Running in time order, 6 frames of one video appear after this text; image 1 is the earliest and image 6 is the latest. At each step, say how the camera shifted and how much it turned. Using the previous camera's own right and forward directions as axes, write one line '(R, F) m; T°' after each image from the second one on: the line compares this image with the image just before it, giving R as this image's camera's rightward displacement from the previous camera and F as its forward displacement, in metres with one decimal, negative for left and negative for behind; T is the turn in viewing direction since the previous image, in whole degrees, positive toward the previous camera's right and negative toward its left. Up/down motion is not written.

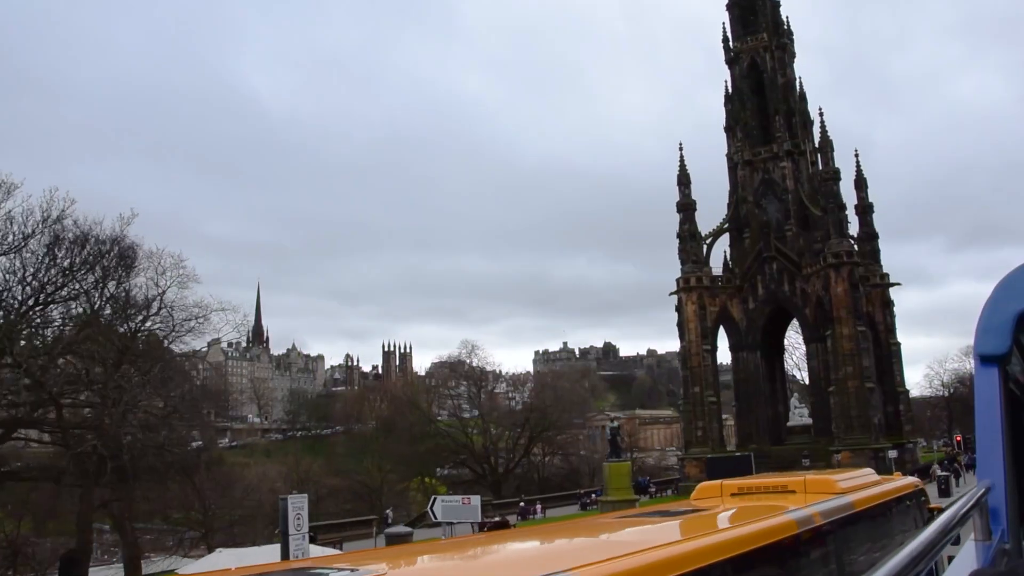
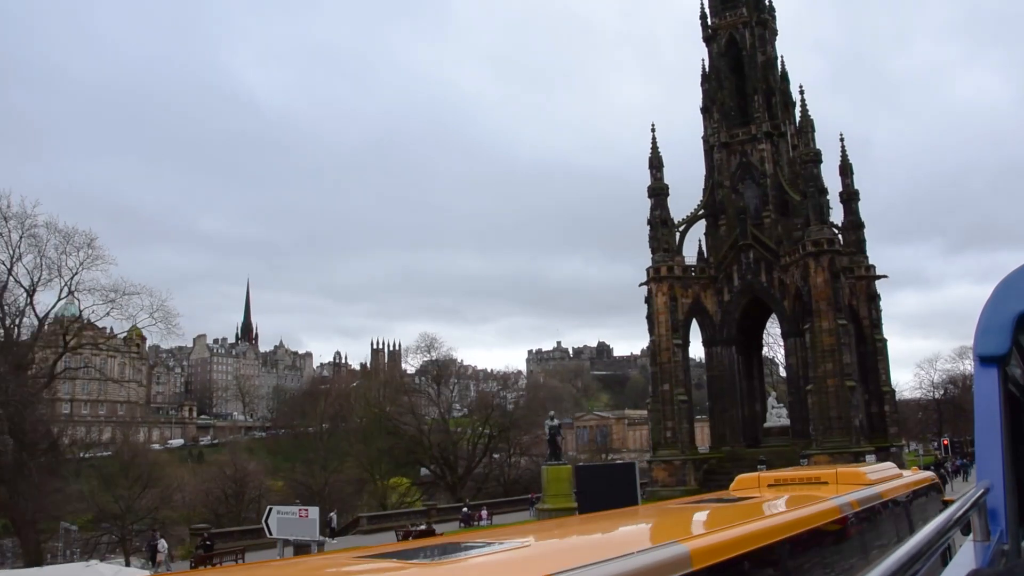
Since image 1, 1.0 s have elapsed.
(+0.3, +0.4) m; 0°
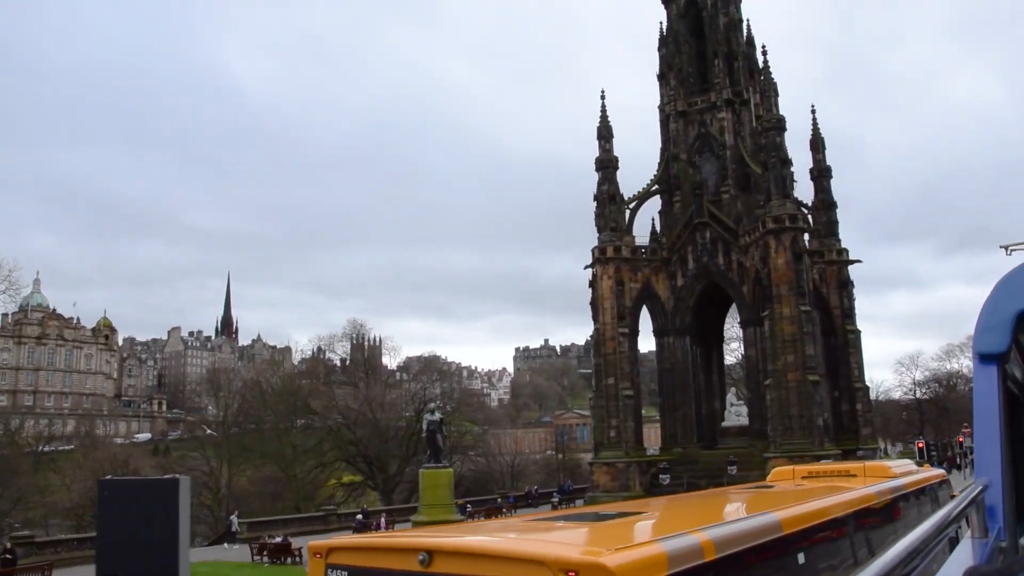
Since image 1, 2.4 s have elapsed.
(+0.4, +0.6) m; 0°
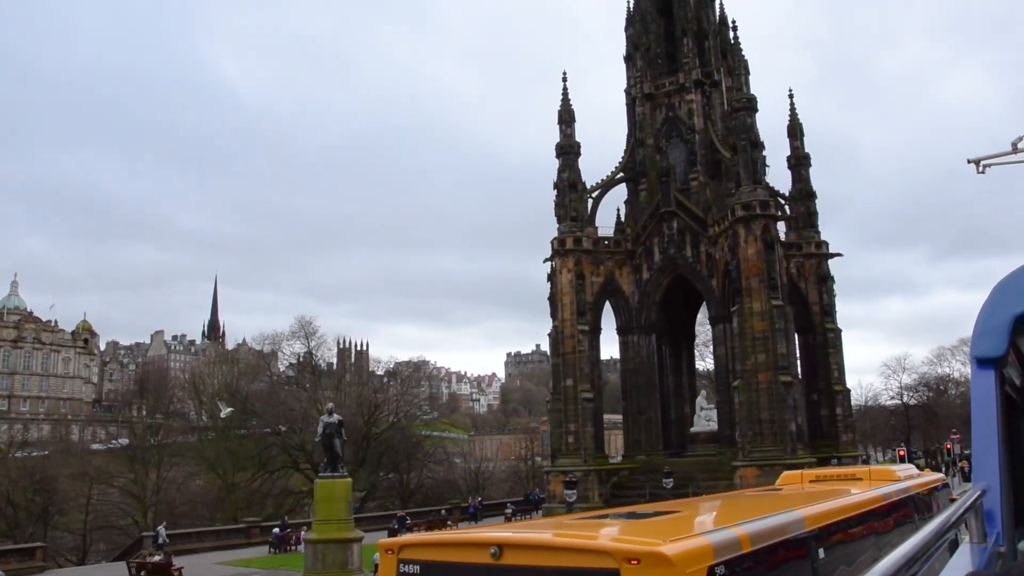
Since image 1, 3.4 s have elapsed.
(+0.2, +0.4) m; 0°
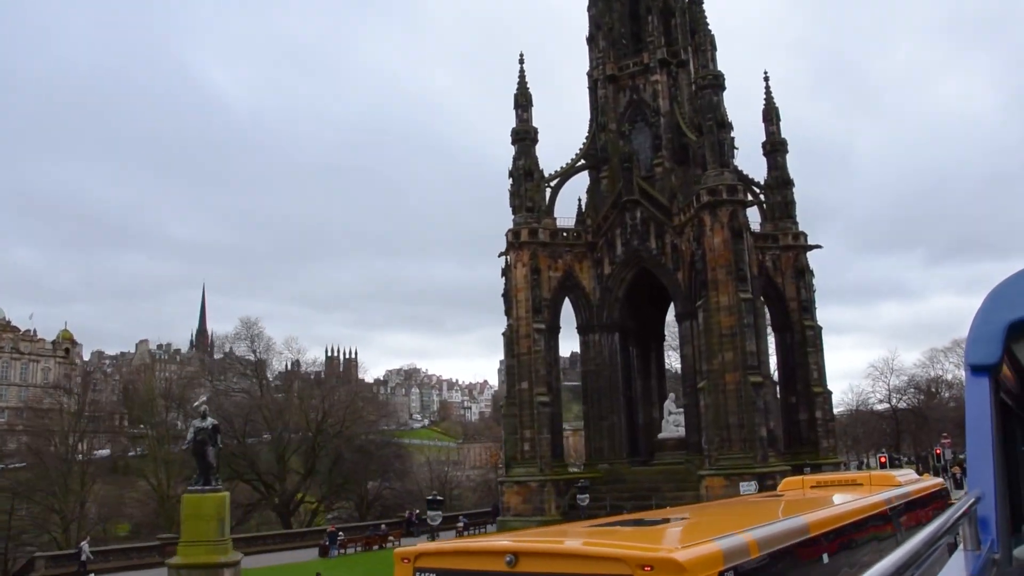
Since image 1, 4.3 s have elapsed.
(+0.2, +0.3) m; 0°
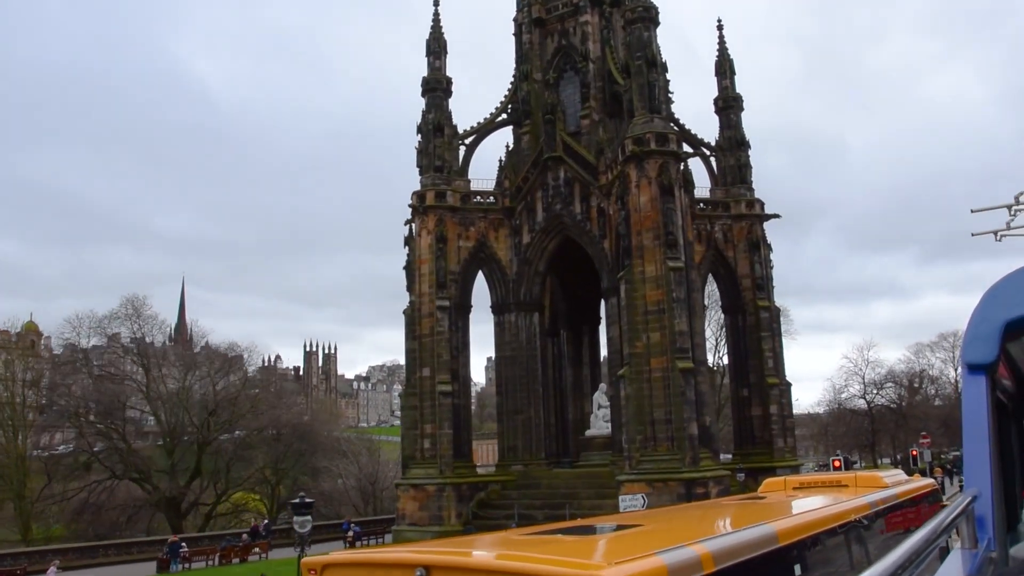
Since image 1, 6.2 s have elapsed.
(+0.4, +0.6) m; 0°
